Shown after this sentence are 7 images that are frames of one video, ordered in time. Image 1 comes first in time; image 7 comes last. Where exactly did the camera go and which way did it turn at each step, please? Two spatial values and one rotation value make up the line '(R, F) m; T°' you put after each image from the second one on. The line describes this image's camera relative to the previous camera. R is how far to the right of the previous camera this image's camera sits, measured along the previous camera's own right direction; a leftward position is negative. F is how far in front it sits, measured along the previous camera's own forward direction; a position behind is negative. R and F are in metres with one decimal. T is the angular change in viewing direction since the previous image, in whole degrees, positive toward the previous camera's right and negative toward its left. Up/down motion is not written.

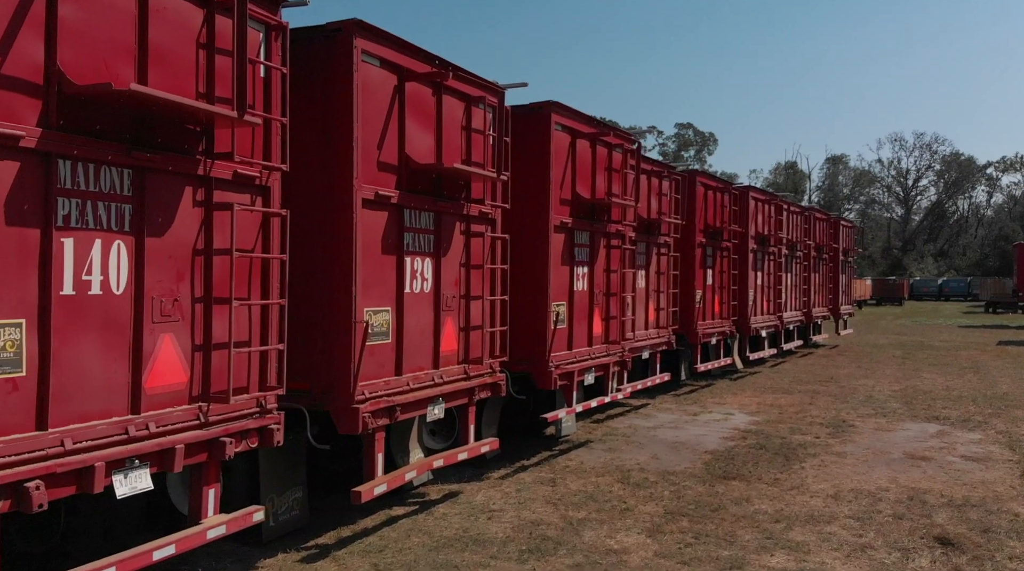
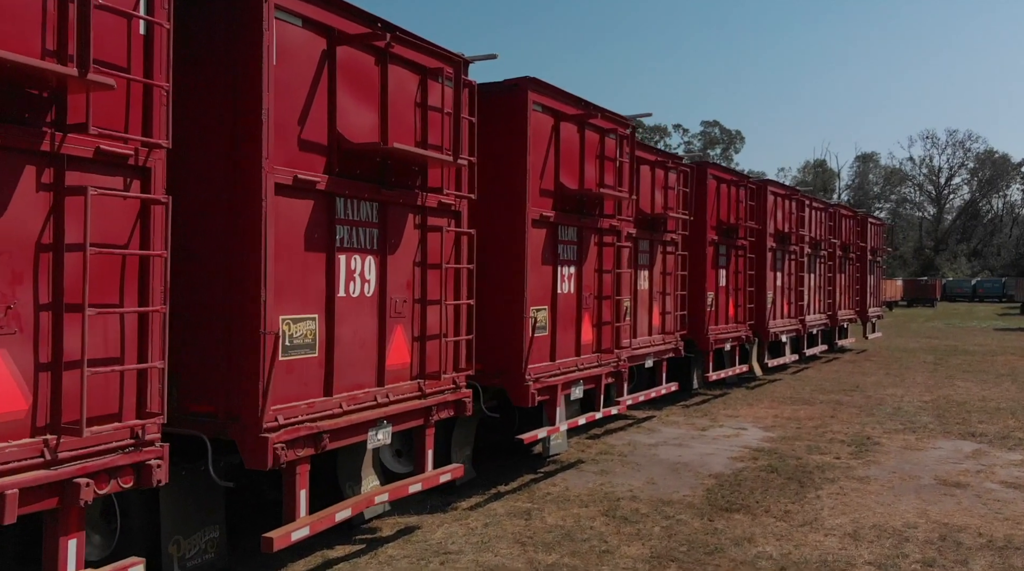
(+0.5, +1.3) m; -2°
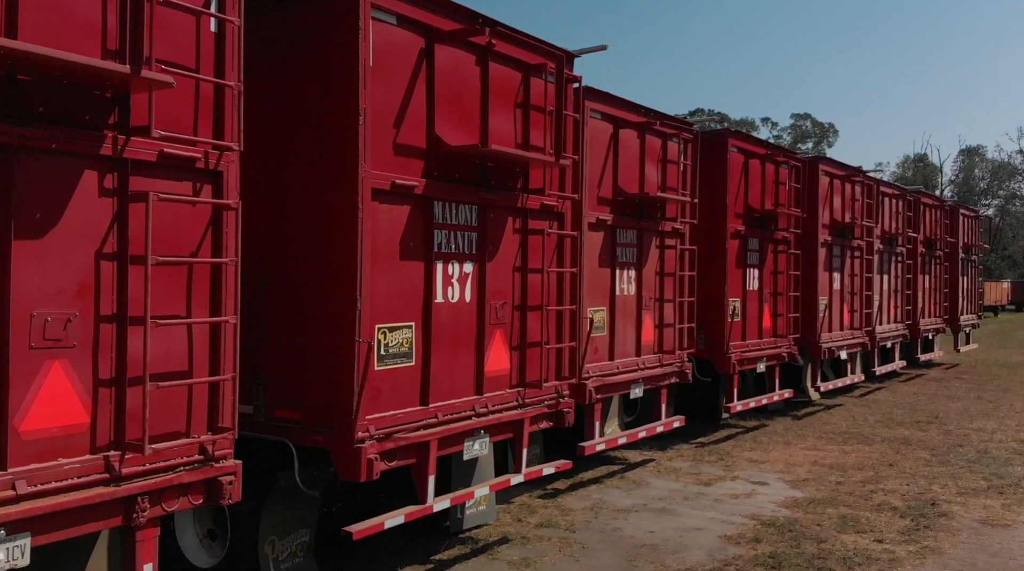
(+1.5, +3.4) m; -5°
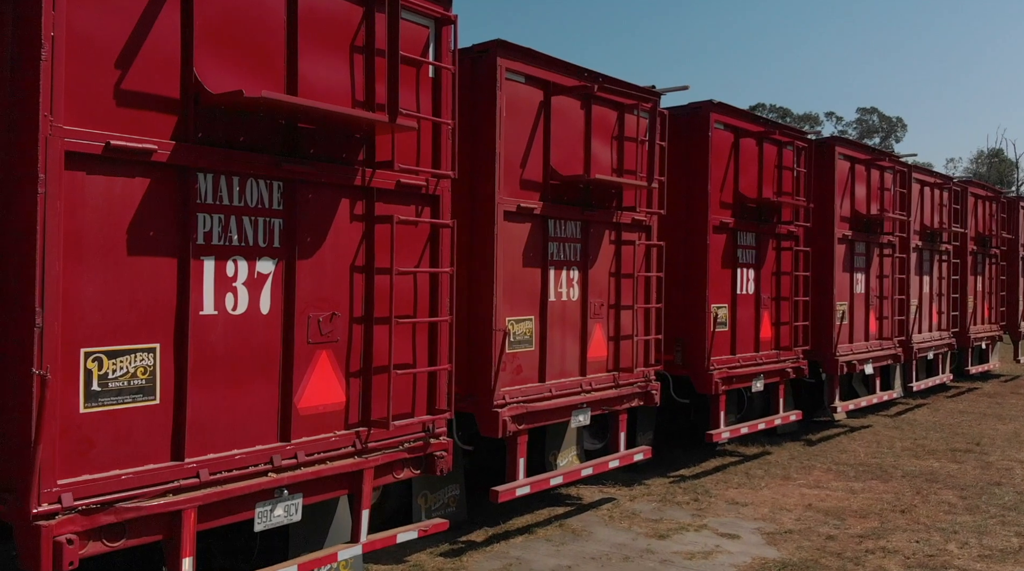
(+1.3, +1.9) m; -4°
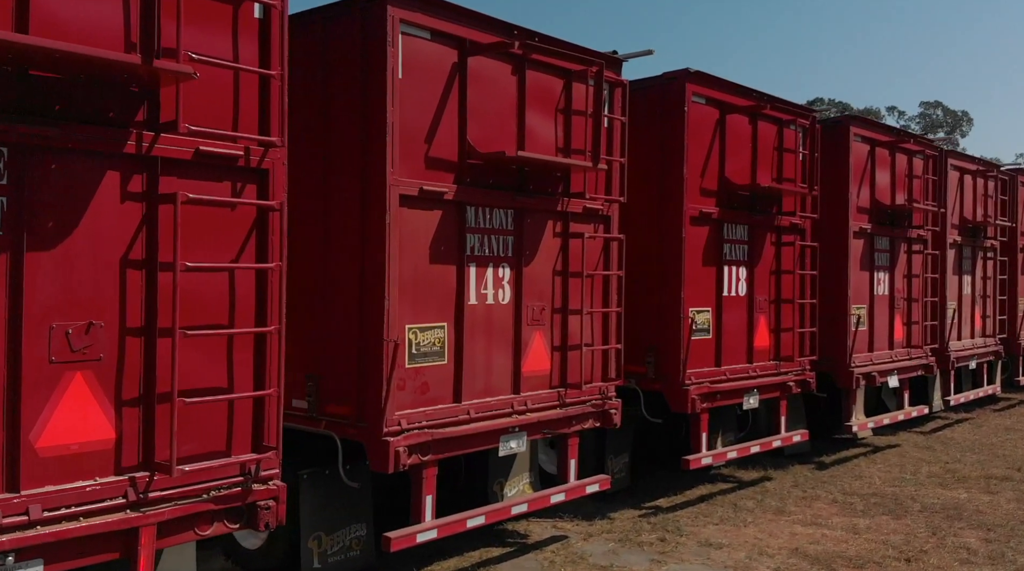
(+1.0, +1.4) m; -3°
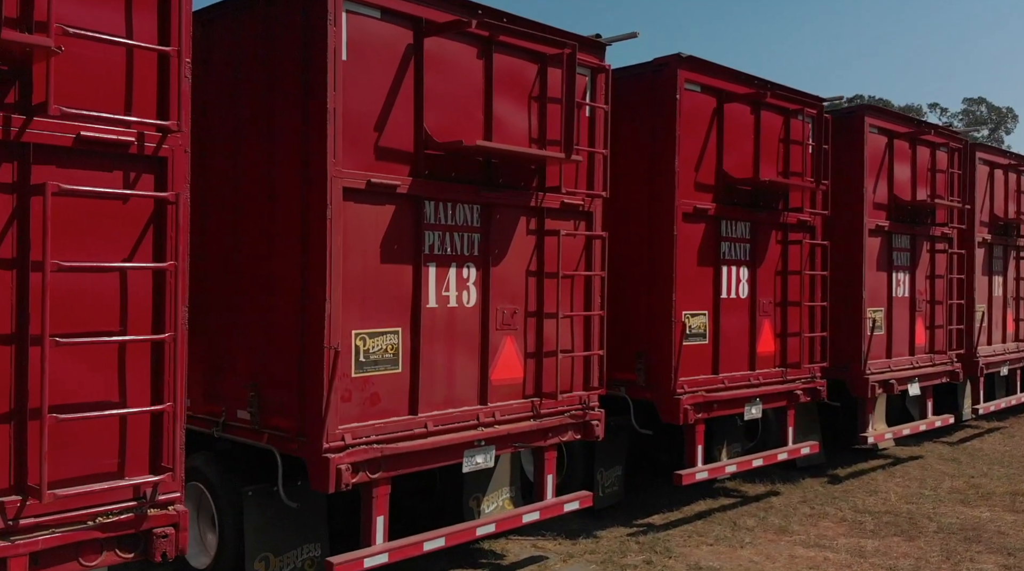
(+0.5, +0.6) m; -2°
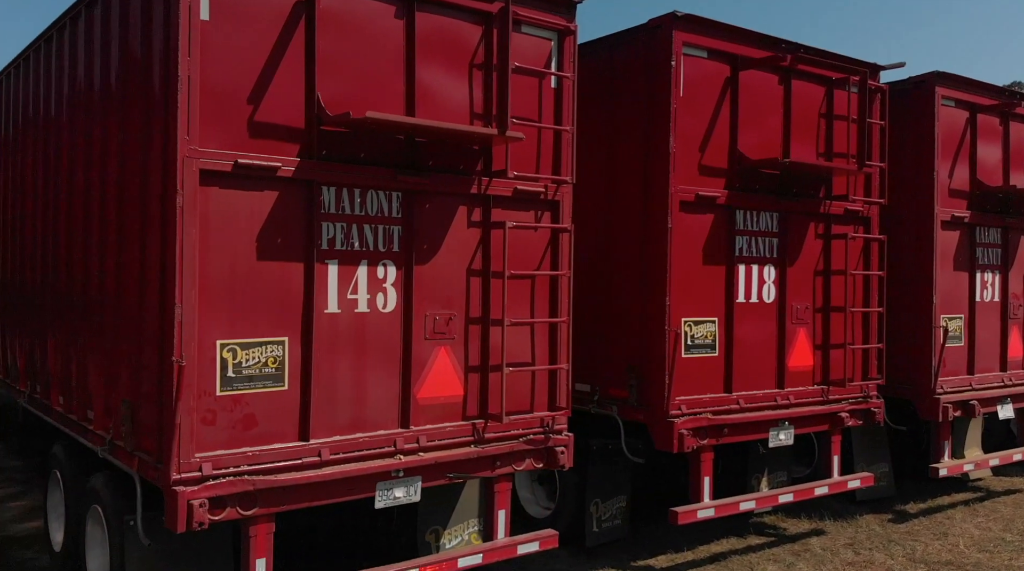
(+1.2, +1.2) m; -8°
